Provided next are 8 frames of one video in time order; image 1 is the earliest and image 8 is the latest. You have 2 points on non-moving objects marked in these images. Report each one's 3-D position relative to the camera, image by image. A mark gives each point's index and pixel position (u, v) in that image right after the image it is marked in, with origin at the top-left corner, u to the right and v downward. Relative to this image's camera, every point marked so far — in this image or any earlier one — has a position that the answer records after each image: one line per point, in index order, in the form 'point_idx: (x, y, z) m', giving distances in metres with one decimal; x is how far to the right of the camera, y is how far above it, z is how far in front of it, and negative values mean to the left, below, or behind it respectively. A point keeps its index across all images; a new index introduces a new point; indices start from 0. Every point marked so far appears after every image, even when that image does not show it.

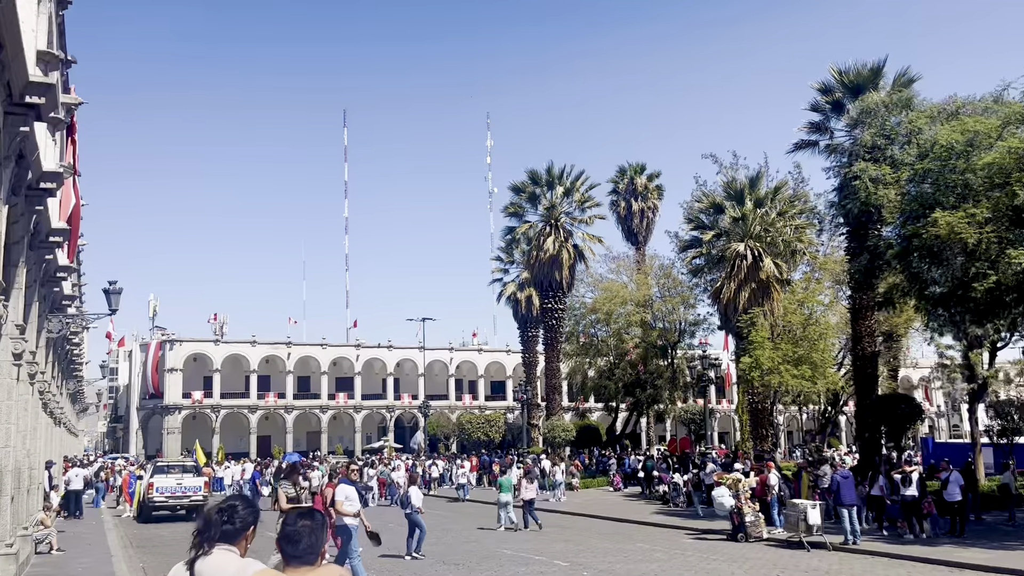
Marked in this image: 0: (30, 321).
0: (-7.6, -0.5, +13.4) m
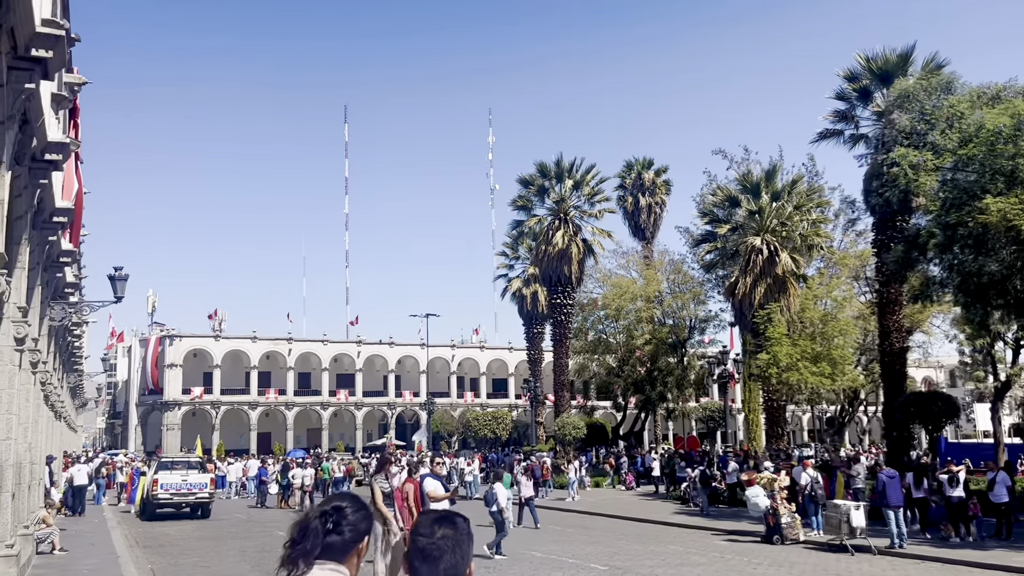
0: (-7.1, -0.2, +12.6) m
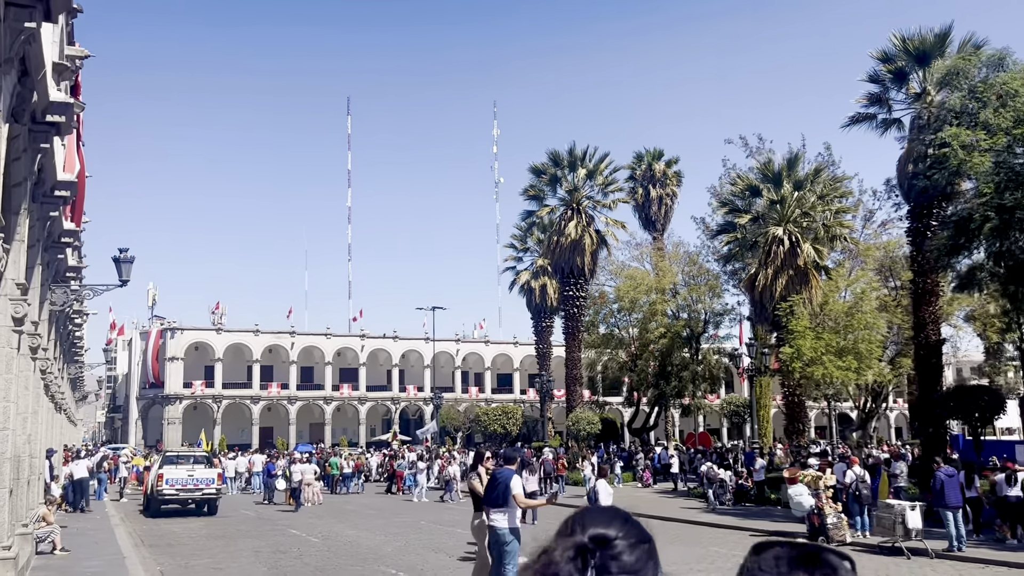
0: (-6.6, +0.1, +11.7) m
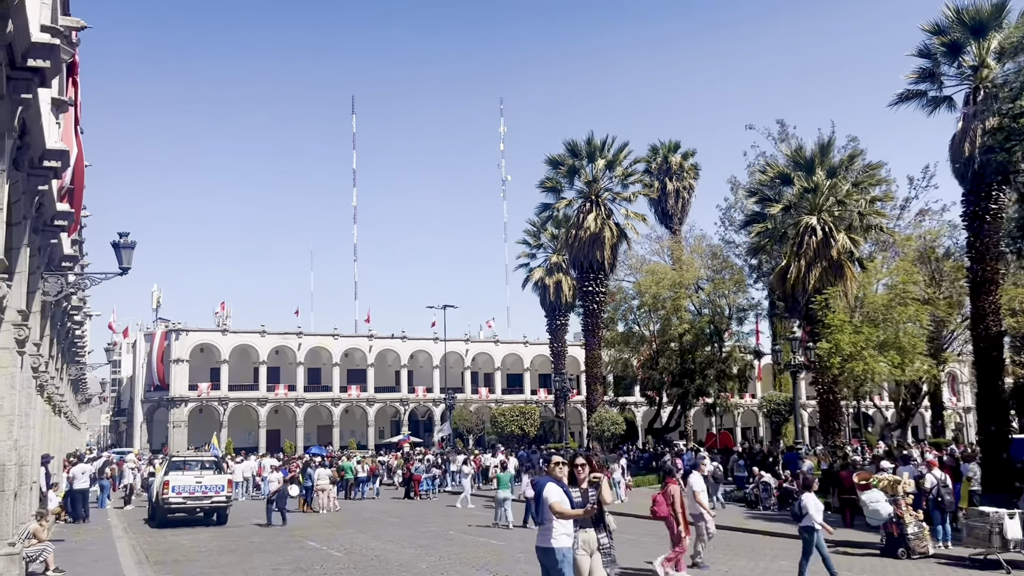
0: (-5.9, +0.2, +10.3) m
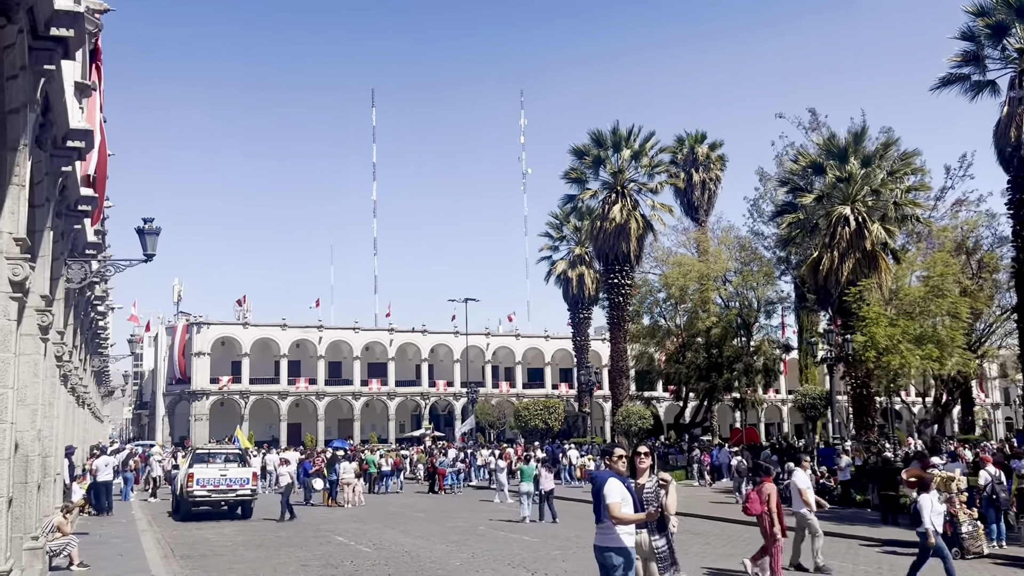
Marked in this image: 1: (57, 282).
0: (-5.5, +0.4, +9.9) m
1: (-6.5, +0.1, +11.9) m
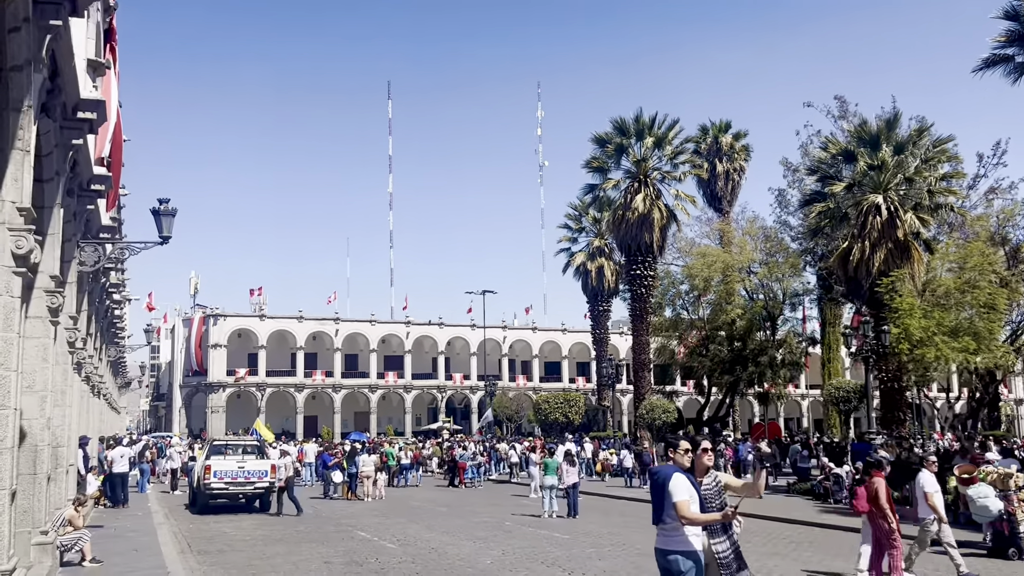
0: (-5.0, +0.6, +9.4) m
1: (-6.0, +0.3, +11.4) m
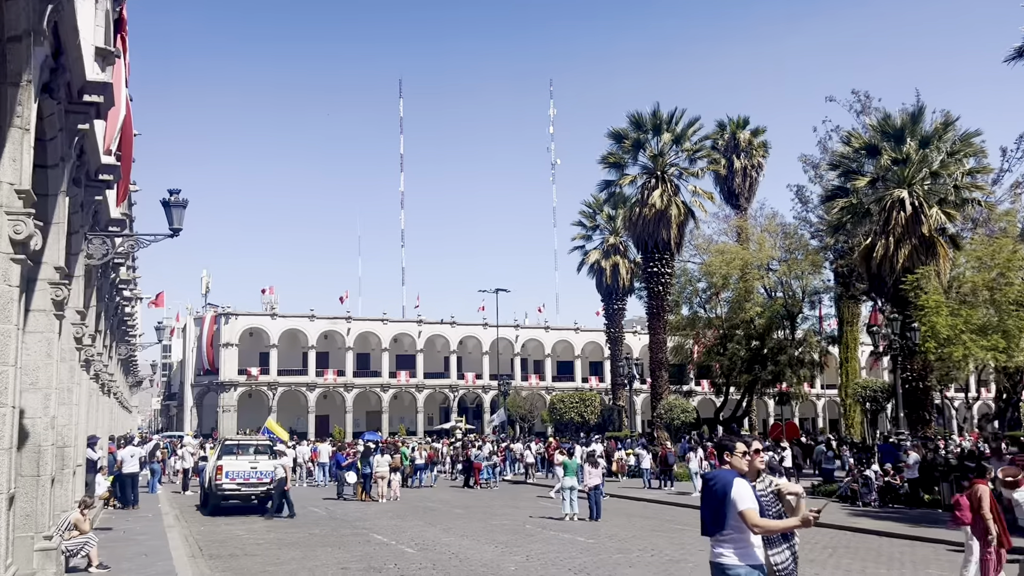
0: (-4.7, +0.7, +8.9) m
1: (-5.7, +0.4, +11.0) m
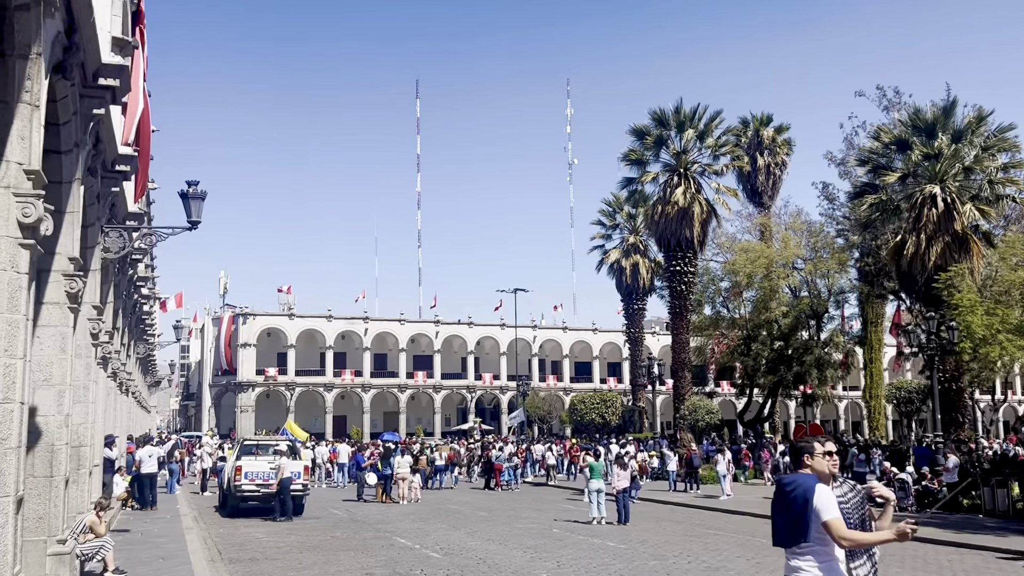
0: (-4.4, +0.8, +8.6) m
1: (-5.3, +0.5, +10.6) m
